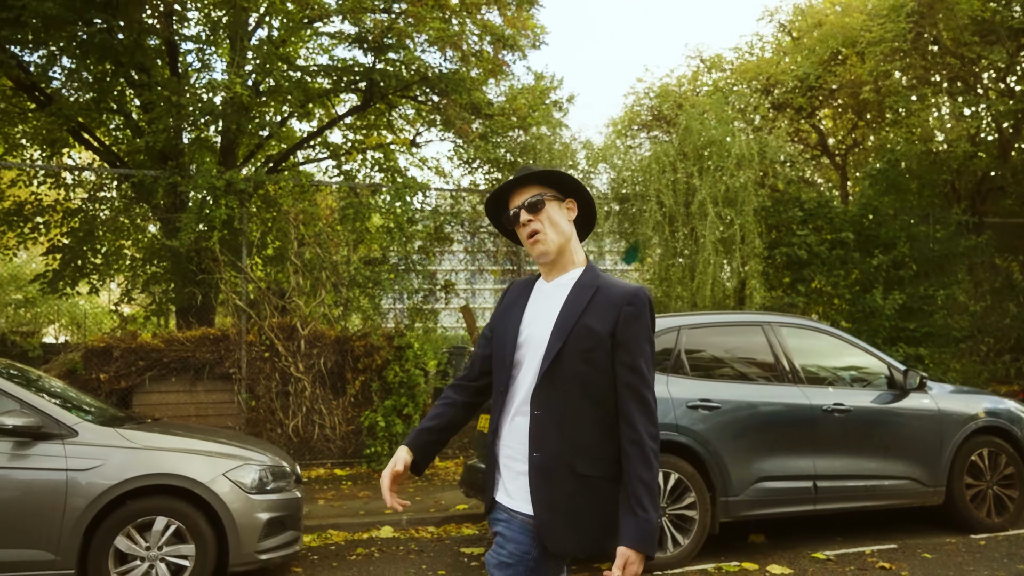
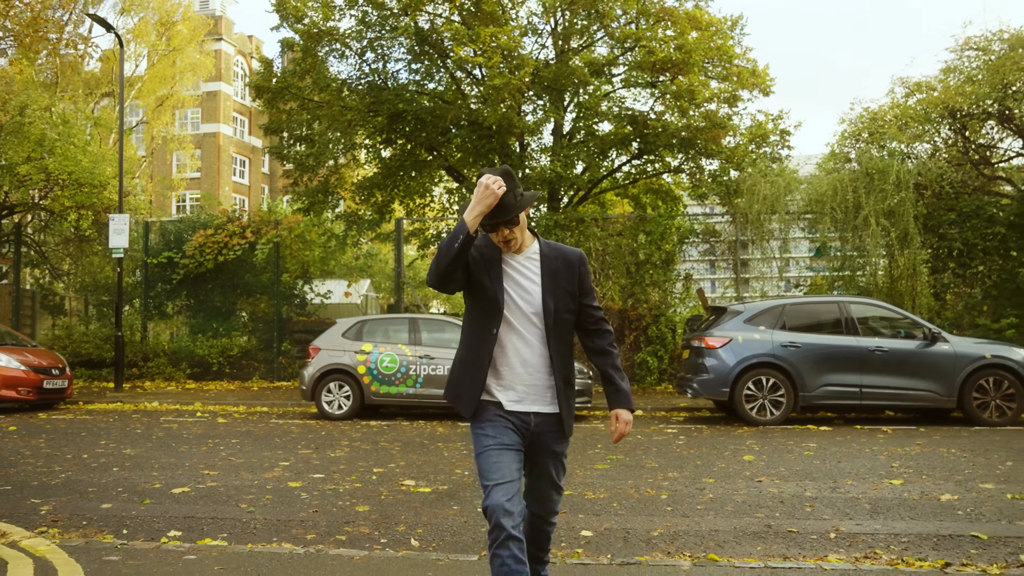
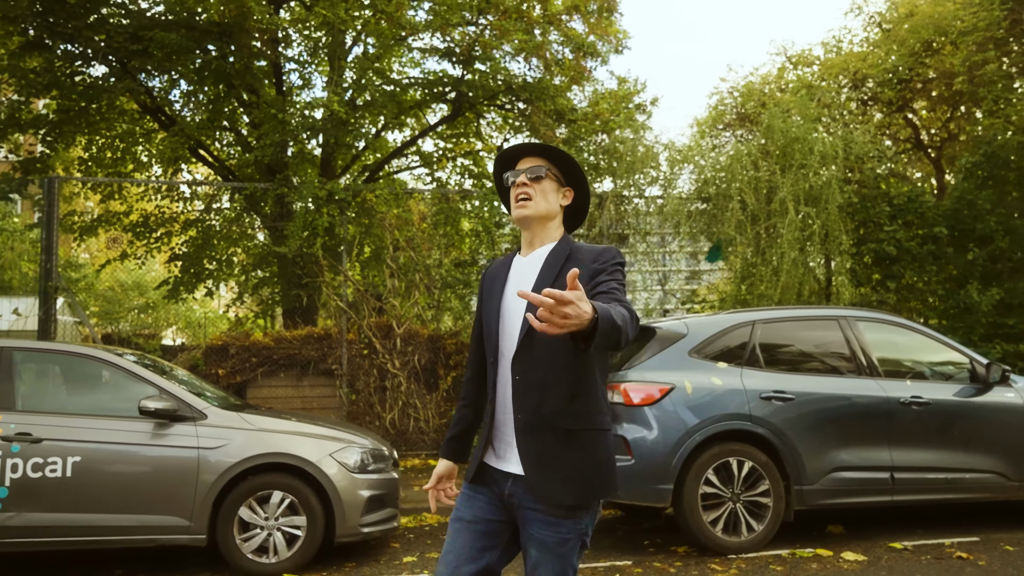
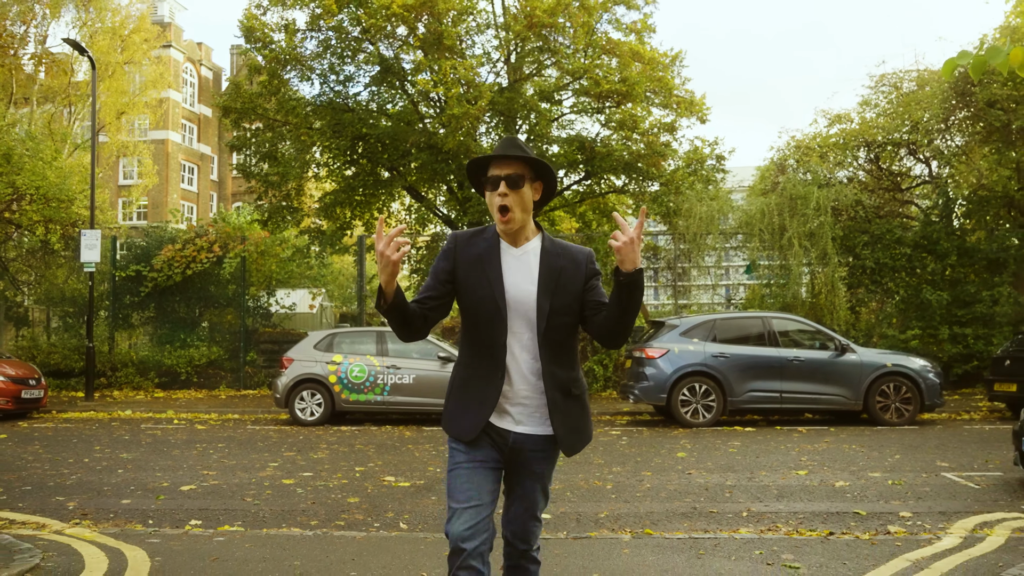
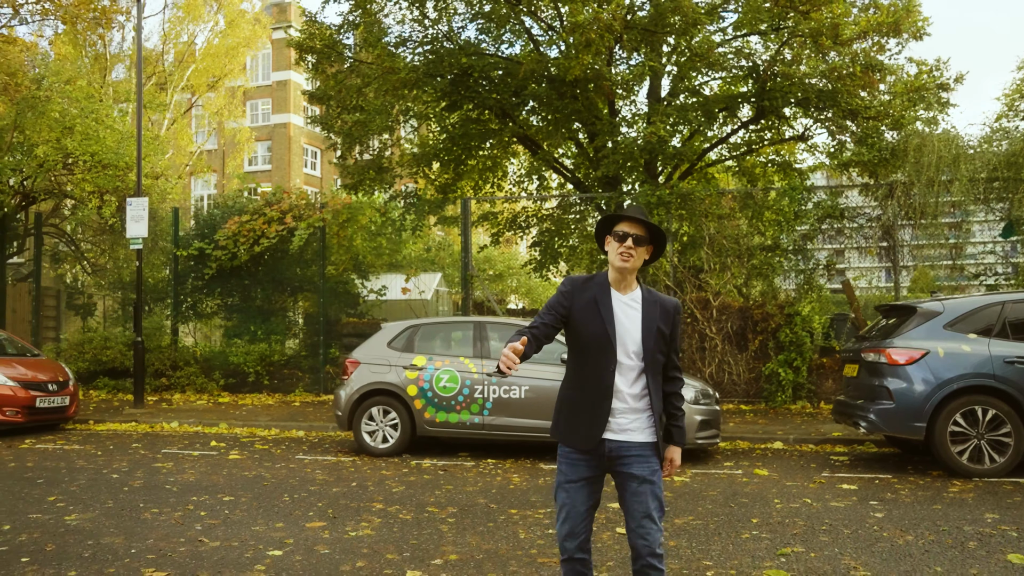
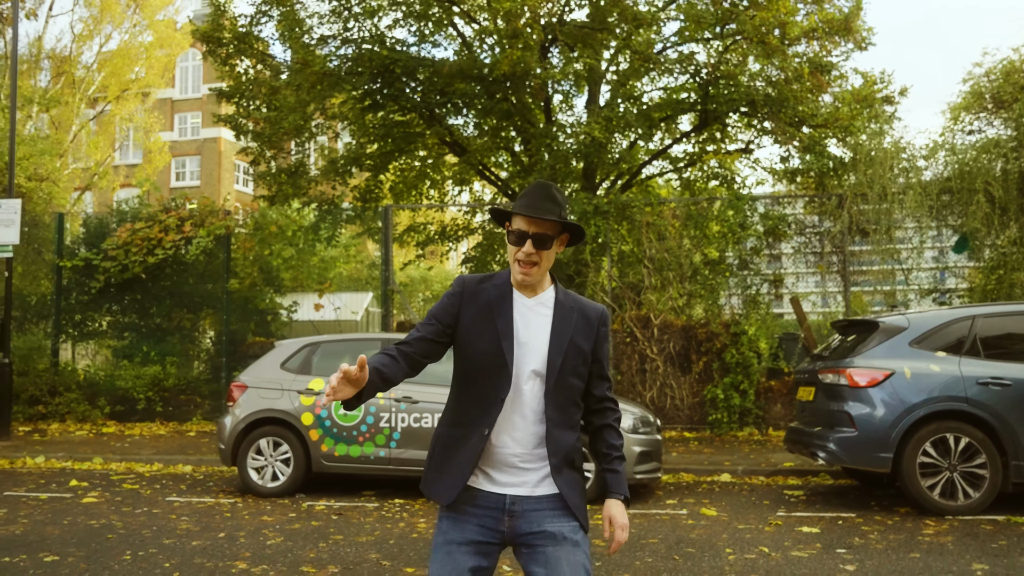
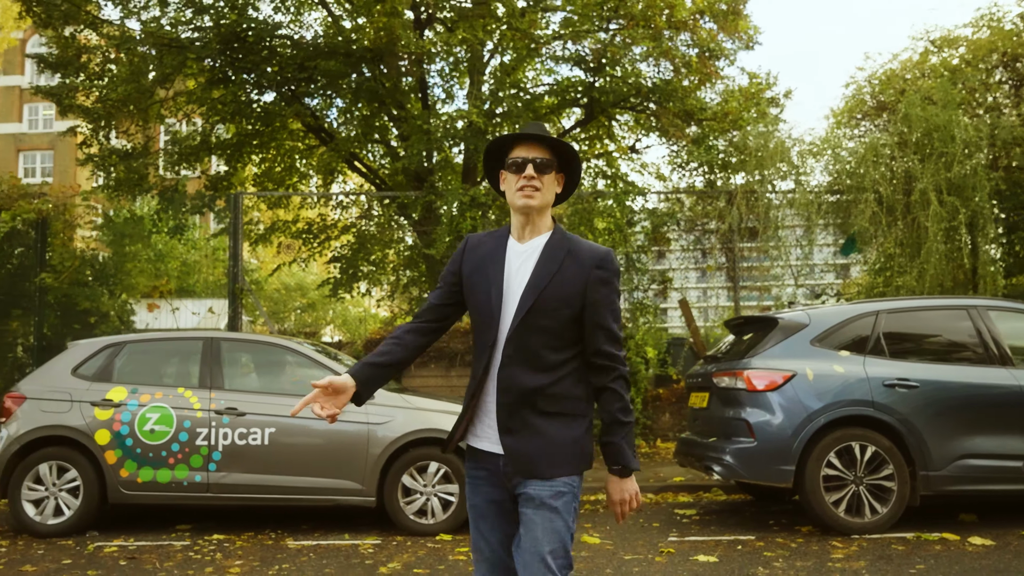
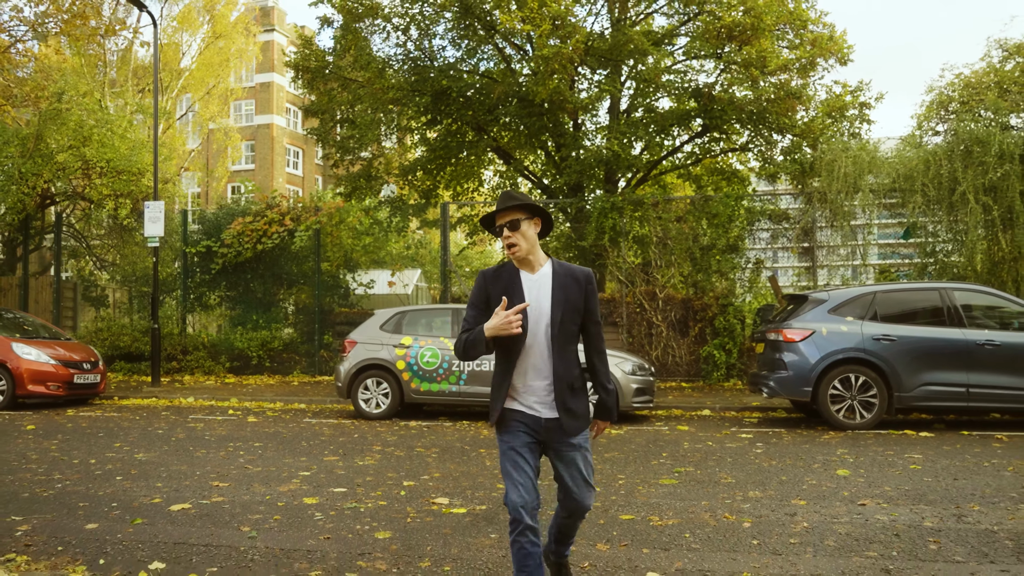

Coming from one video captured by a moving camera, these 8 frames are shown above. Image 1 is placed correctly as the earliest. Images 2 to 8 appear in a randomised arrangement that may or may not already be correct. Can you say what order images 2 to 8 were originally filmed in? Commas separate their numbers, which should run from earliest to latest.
3, 7, 6, 5, 8, 2, 4
